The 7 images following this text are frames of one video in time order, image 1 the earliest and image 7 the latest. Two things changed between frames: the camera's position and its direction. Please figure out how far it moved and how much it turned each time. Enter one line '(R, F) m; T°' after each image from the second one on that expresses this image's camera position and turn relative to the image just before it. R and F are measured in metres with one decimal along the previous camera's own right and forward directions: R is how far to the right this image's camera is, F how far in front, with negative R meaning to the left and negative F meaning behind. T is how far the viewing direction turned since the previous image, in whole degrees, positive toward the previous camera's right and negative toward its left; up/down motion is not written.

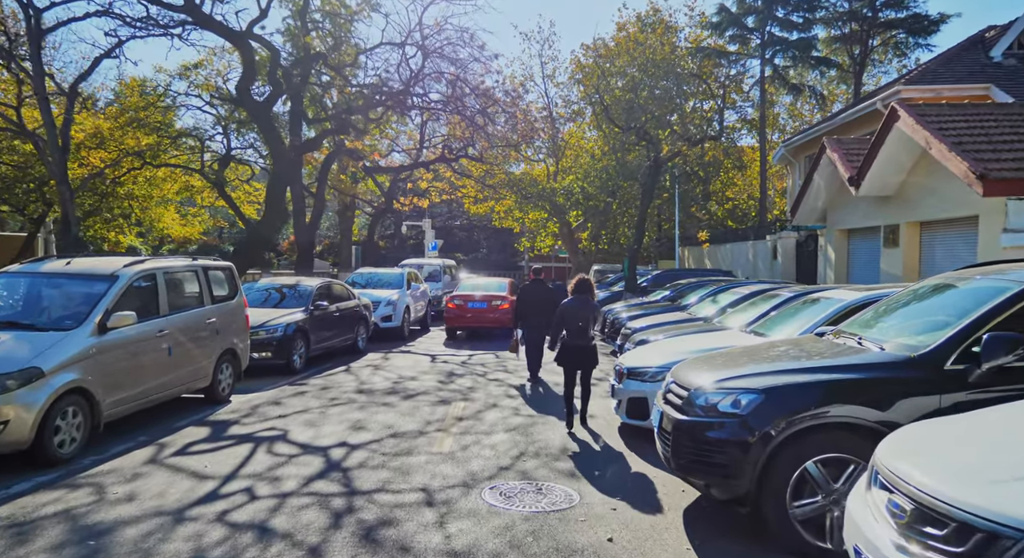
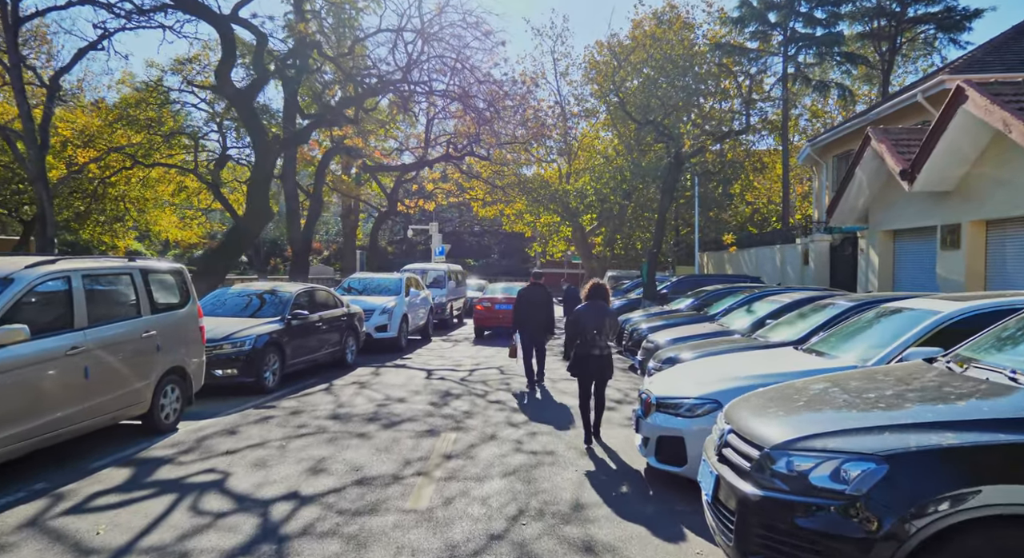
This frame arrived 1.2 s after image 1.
(+0.1, +1.4) m; -1°
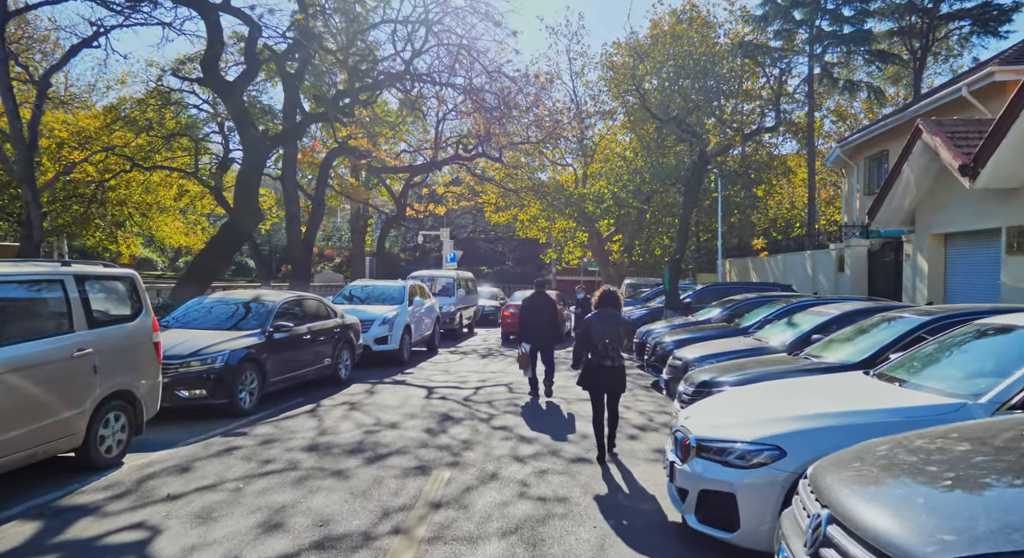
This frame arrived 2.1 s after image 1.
(+0.1, +1.1) m; -1°
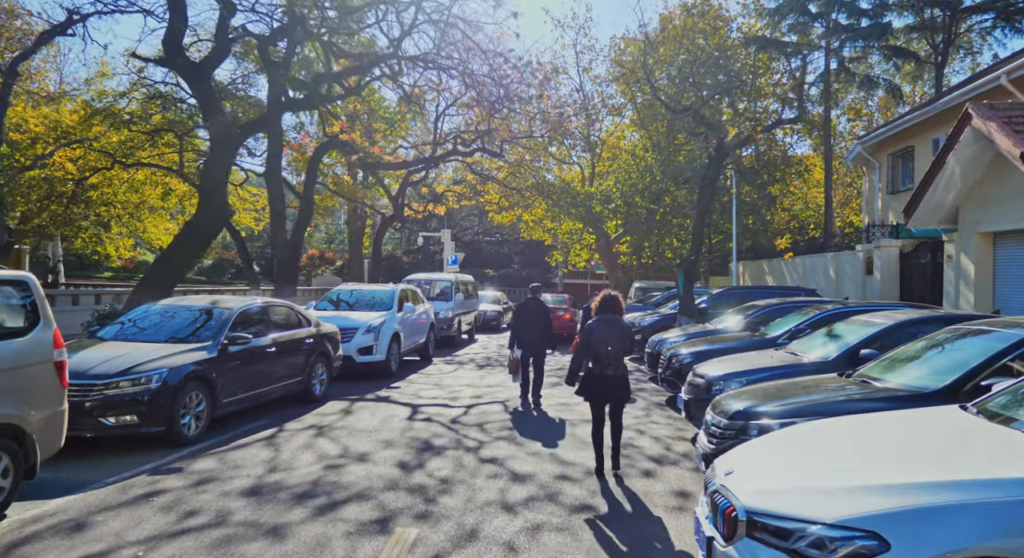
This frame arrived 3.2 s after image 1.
(+0.2, +1.3) m; -1°
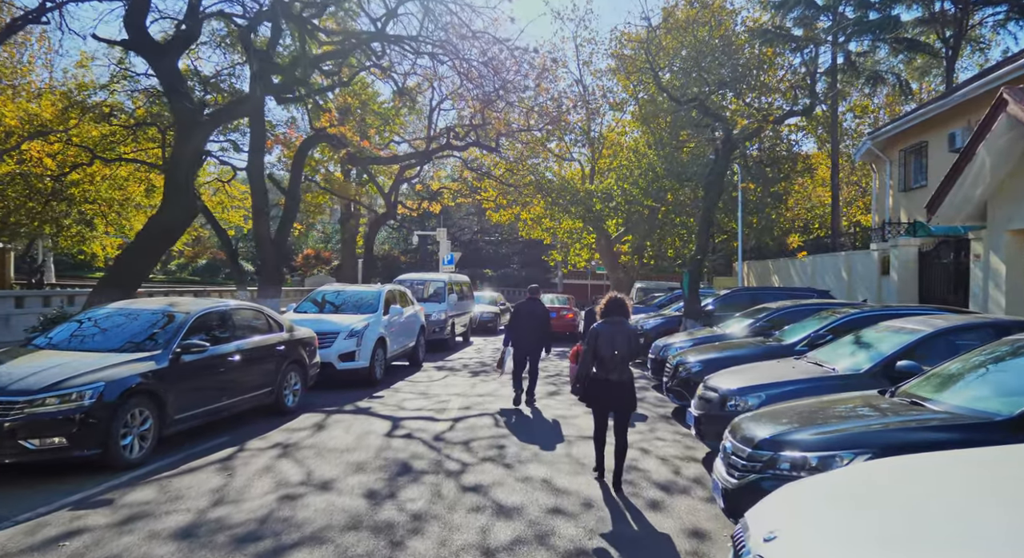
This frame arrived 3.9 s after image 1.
(+0.1, +0.9) m; 0°
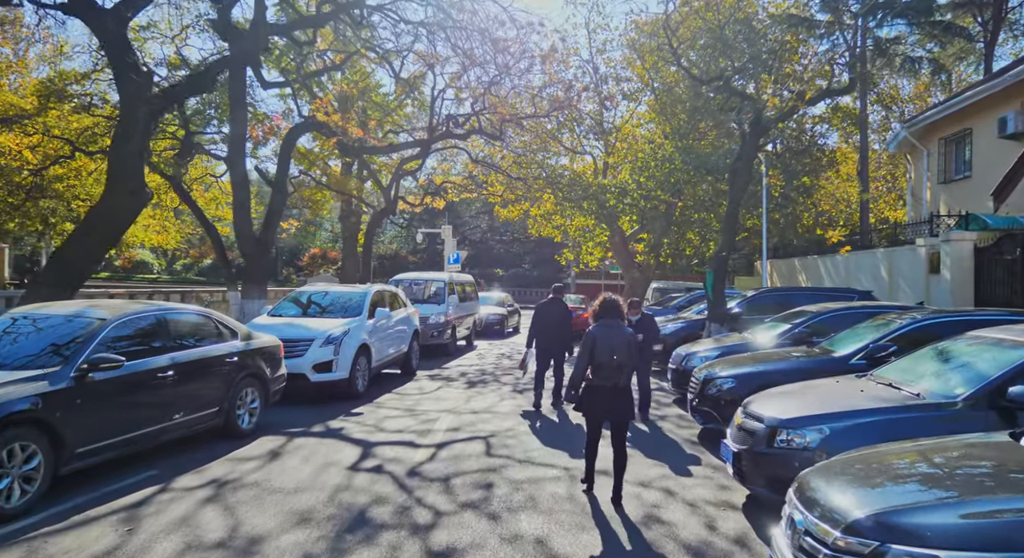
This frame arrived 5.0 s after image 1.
(+0.2, +1.4) m; -1°
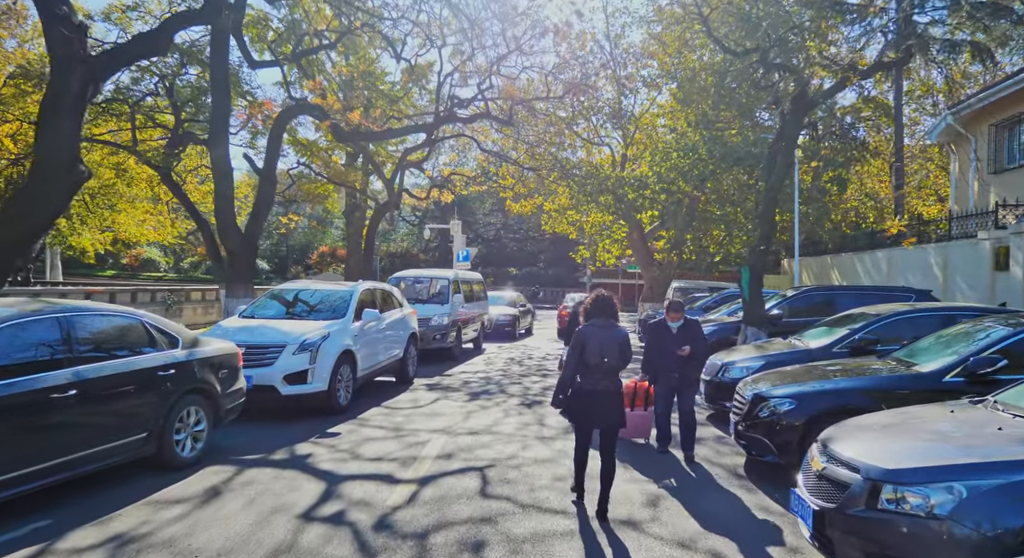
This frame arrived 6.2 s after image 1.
(+0.1, +1.5) m; -1°
